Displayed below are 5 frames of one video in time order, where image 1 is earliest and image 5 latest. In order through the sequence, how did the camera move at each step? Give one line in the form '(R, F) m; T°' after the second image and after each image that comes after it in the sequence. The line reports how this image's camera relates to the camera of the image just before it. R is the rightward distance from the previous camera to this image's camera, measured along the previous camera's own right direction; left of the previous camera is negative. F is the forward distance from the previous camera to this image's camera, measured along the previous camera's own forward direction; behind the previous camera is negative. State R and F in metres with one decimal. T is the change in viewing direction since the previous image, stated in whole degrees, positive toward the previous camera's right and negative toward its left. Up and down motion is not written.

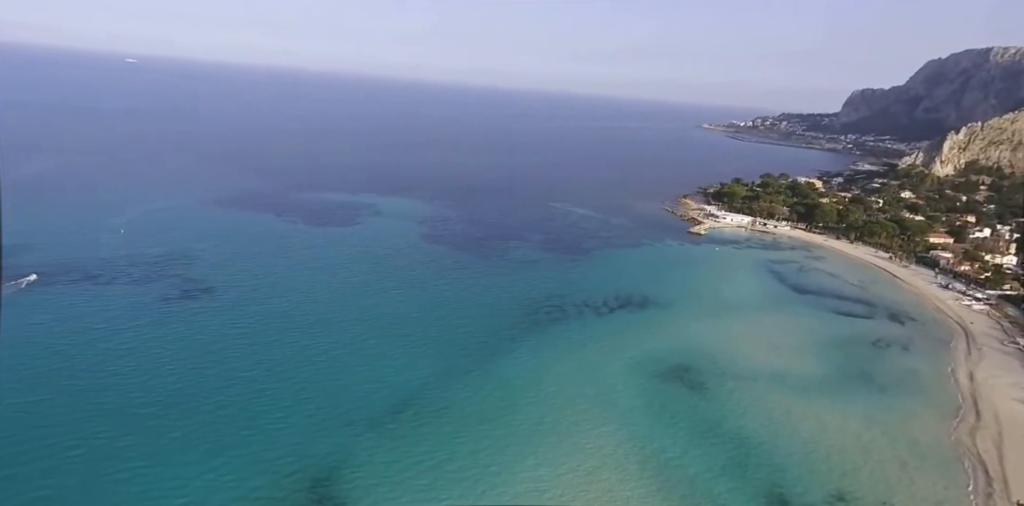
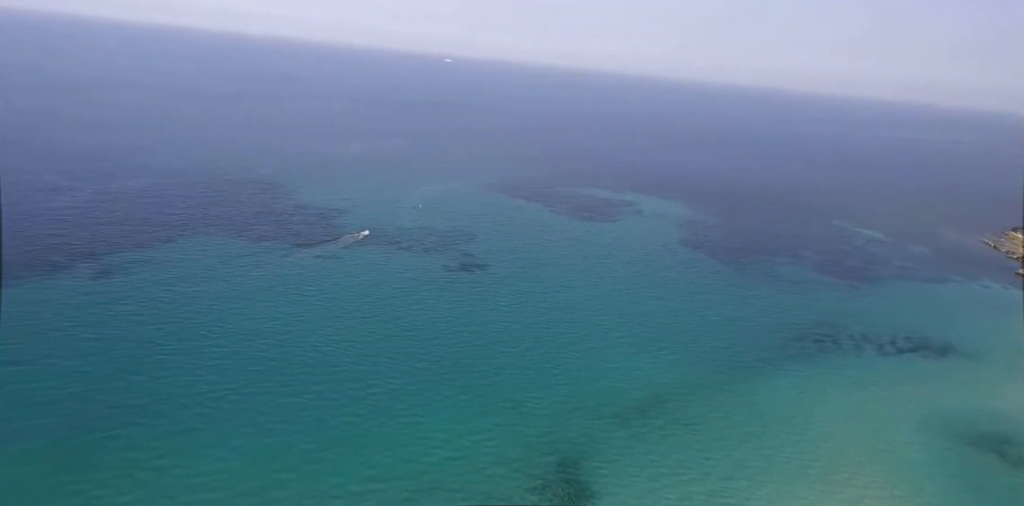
(-1.4, +0.1) m; -22°
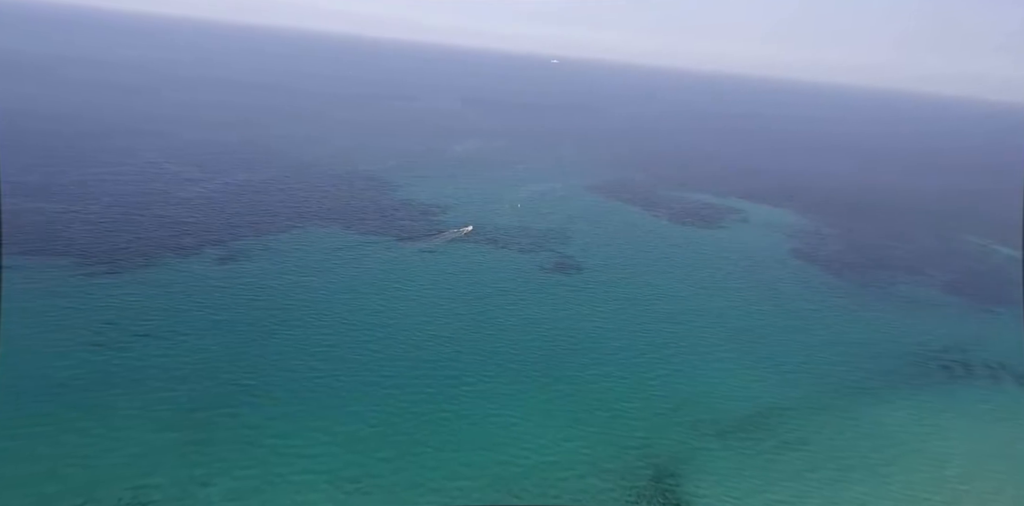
(-0.6, +0.2) m; -8°
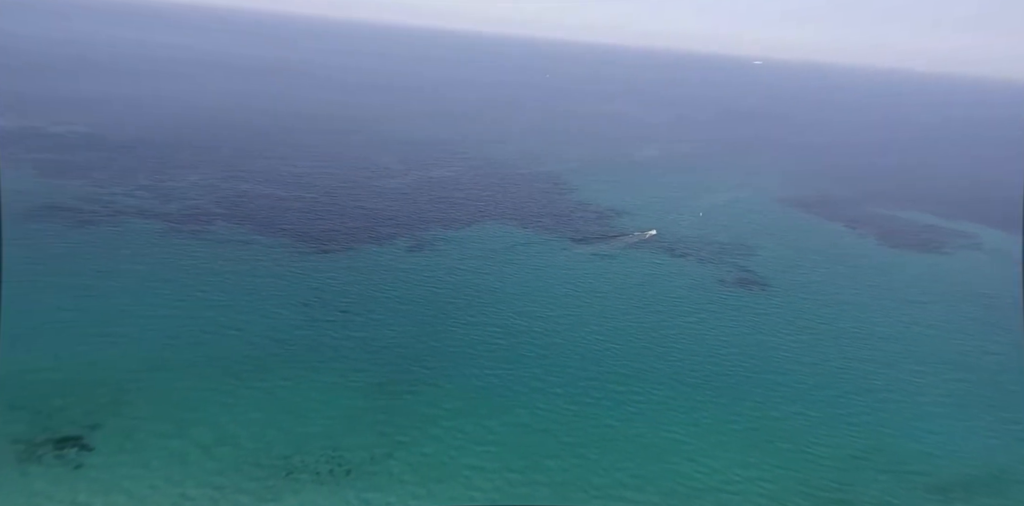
(-1.2, +1.0) m; -15°
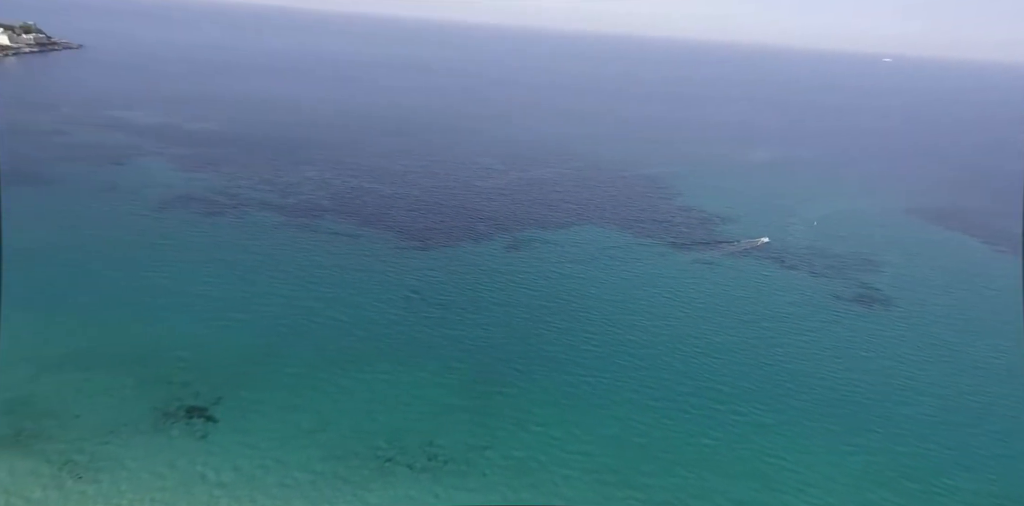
(-0.2, +0.7) m; -8°
